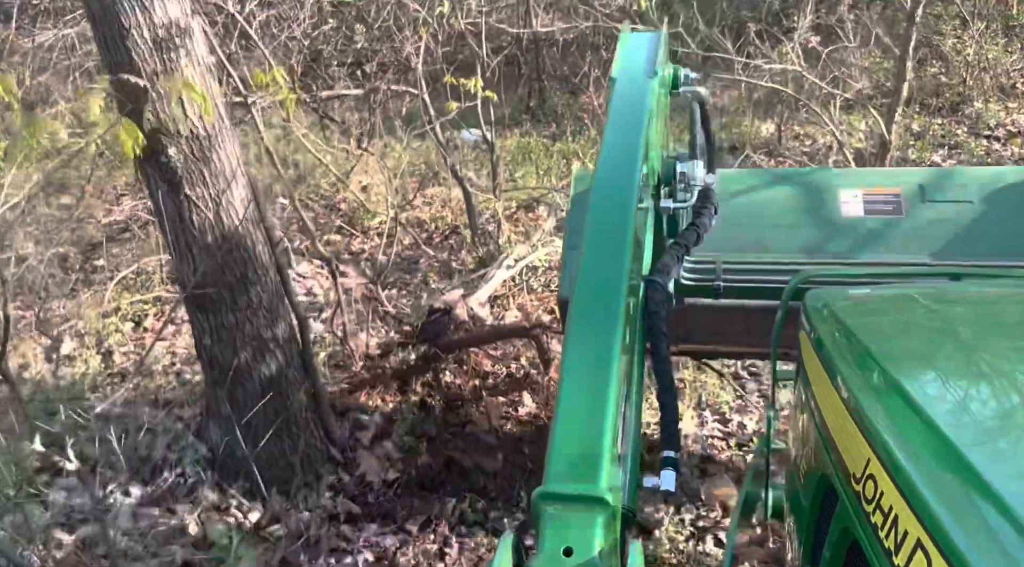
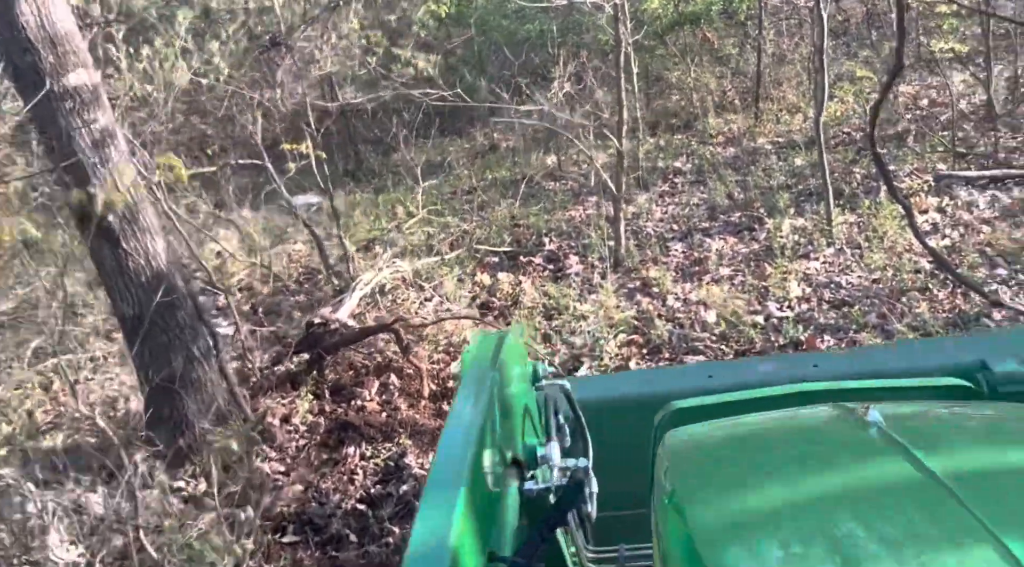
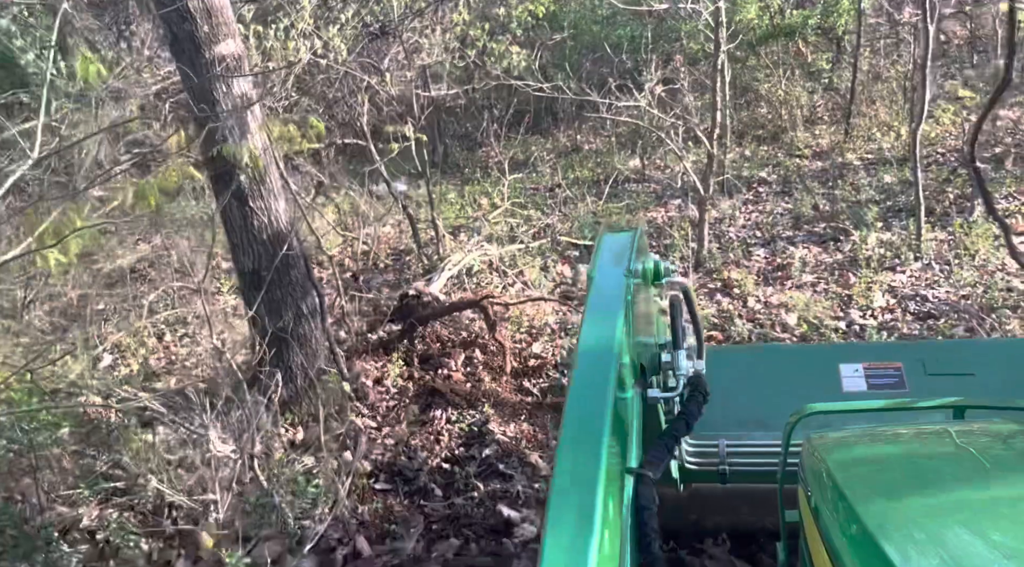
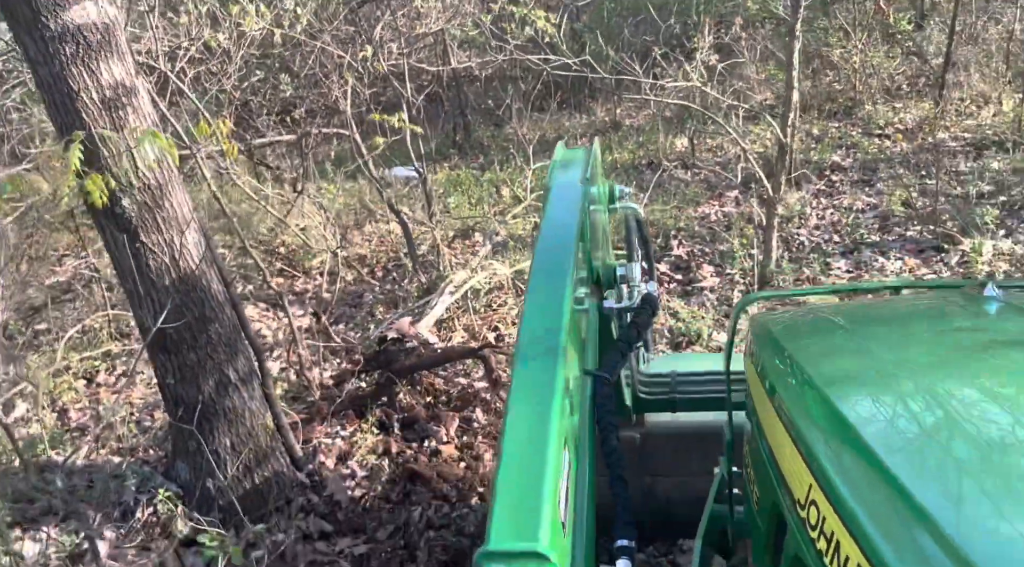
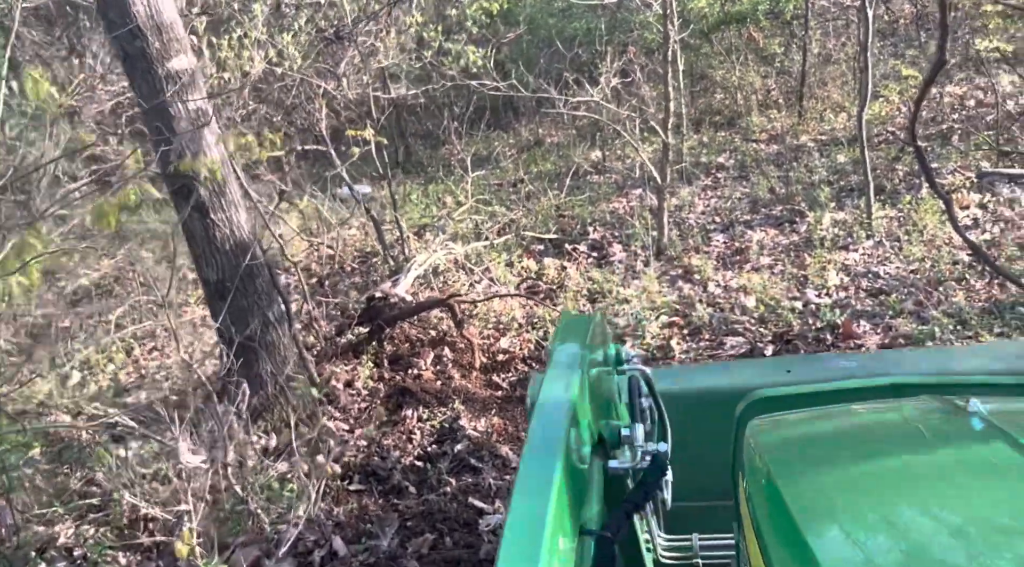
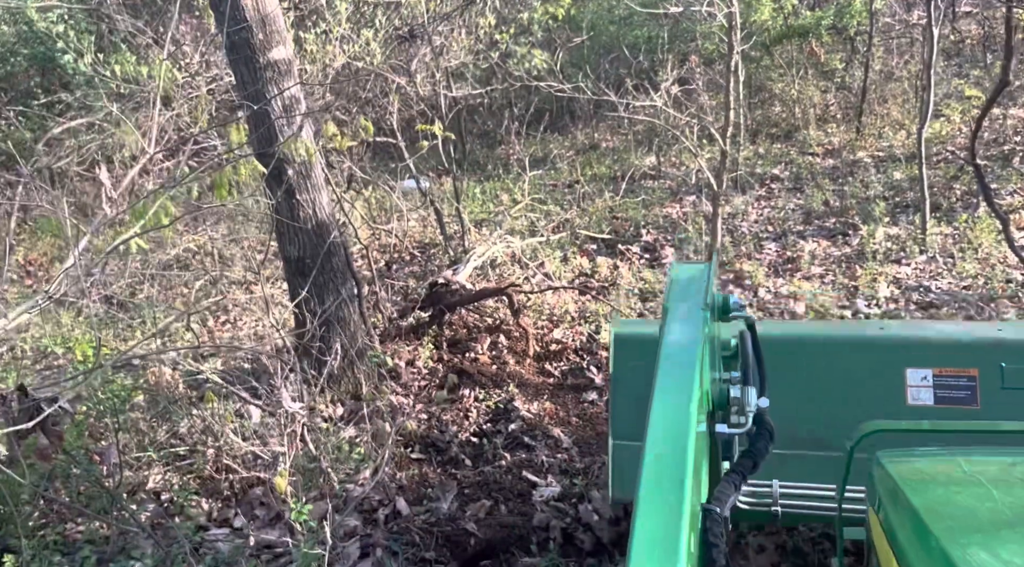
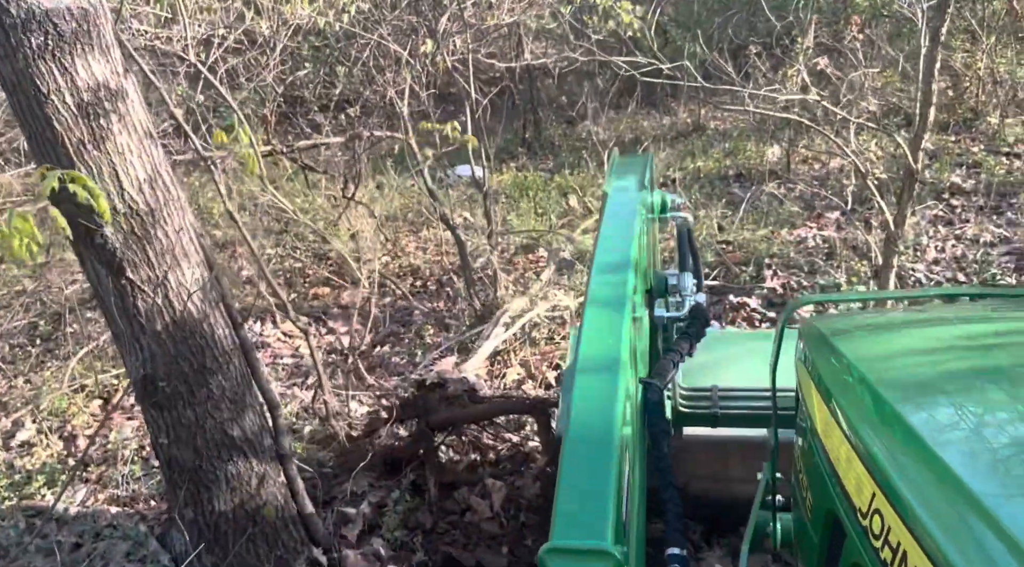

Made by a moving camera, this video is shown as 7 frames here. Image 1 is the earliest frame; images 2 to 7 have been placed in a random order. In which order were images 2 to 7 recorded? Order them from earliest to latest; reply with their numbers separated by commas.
7, 4, 3, 6, 5, 2
